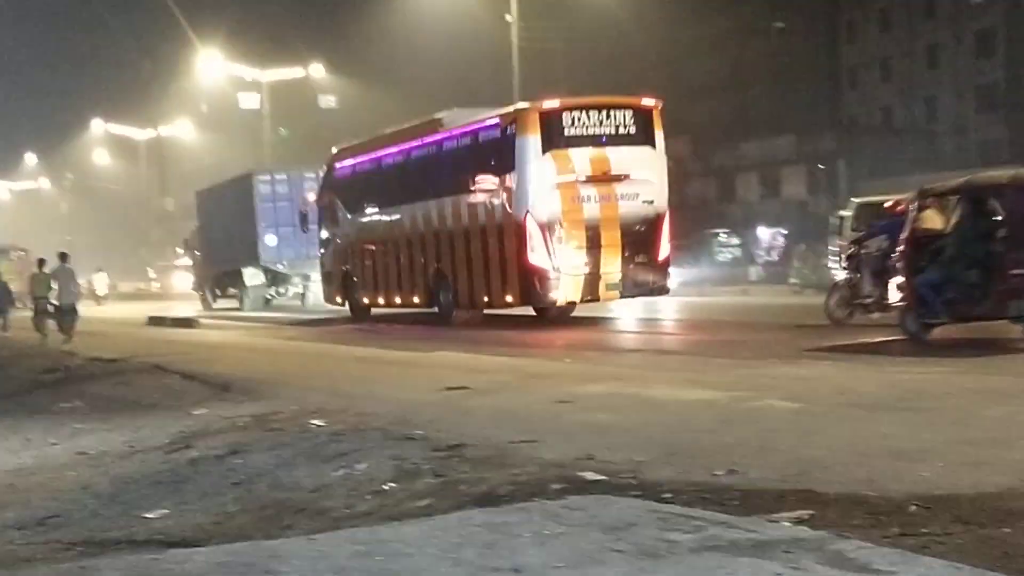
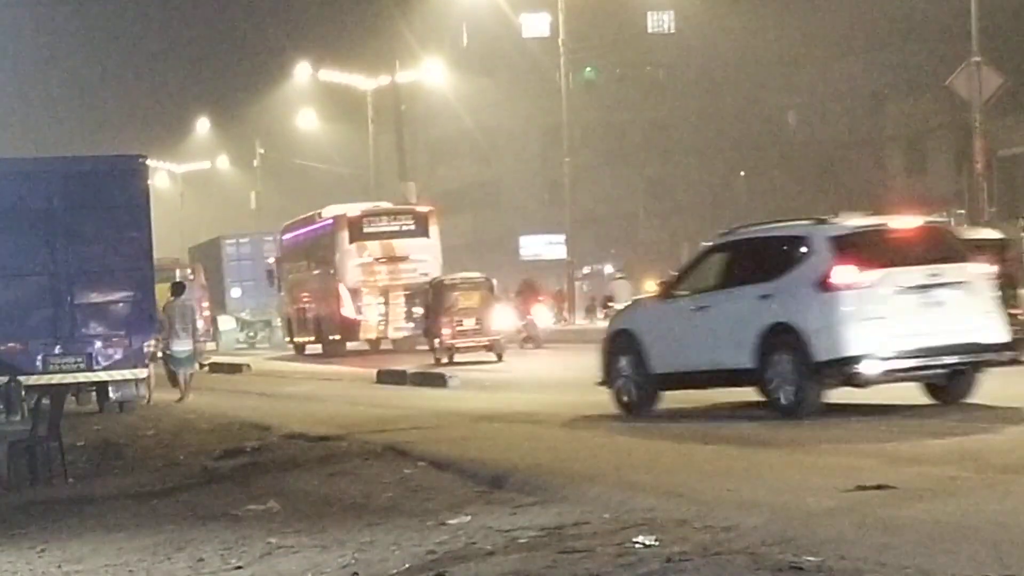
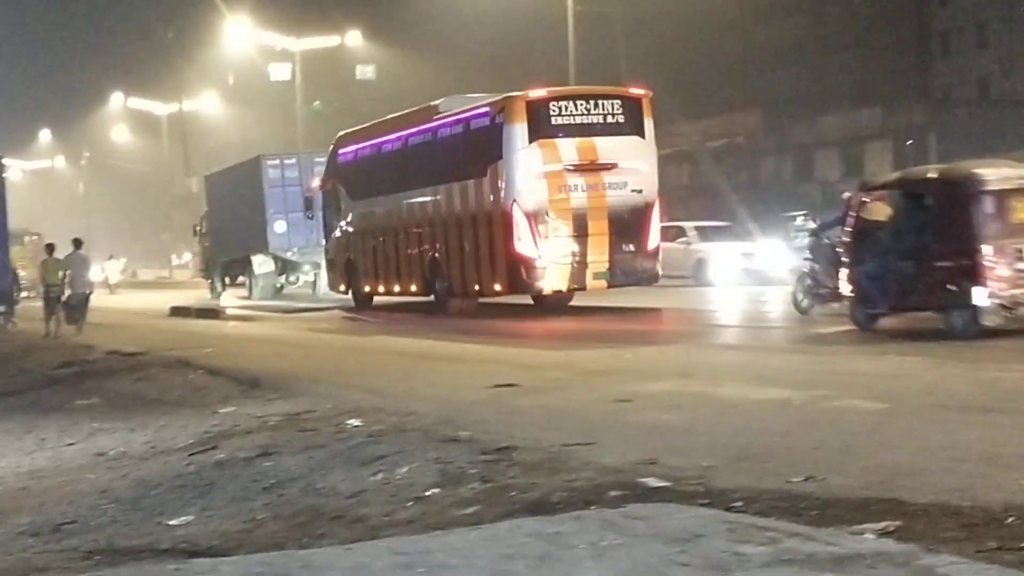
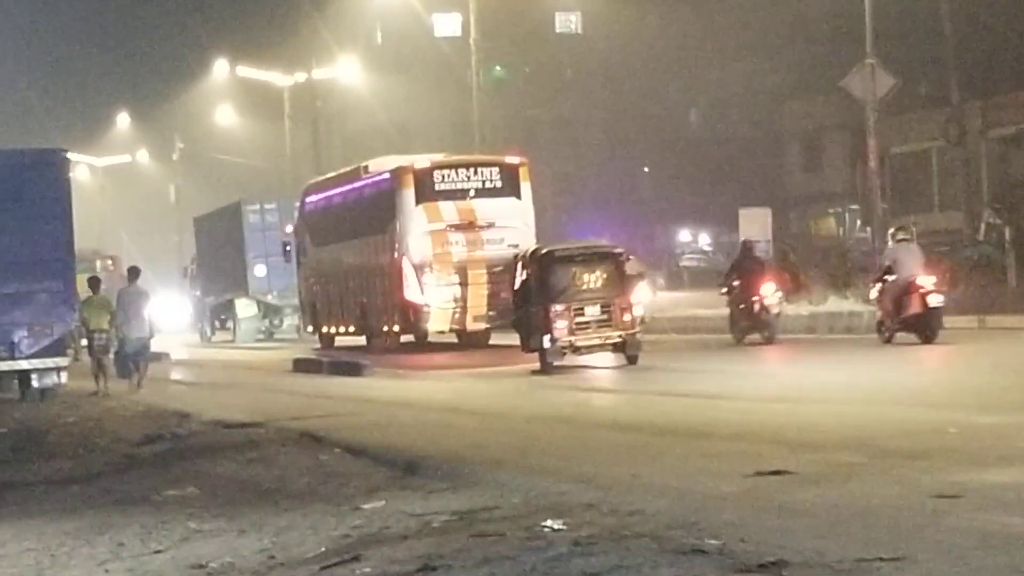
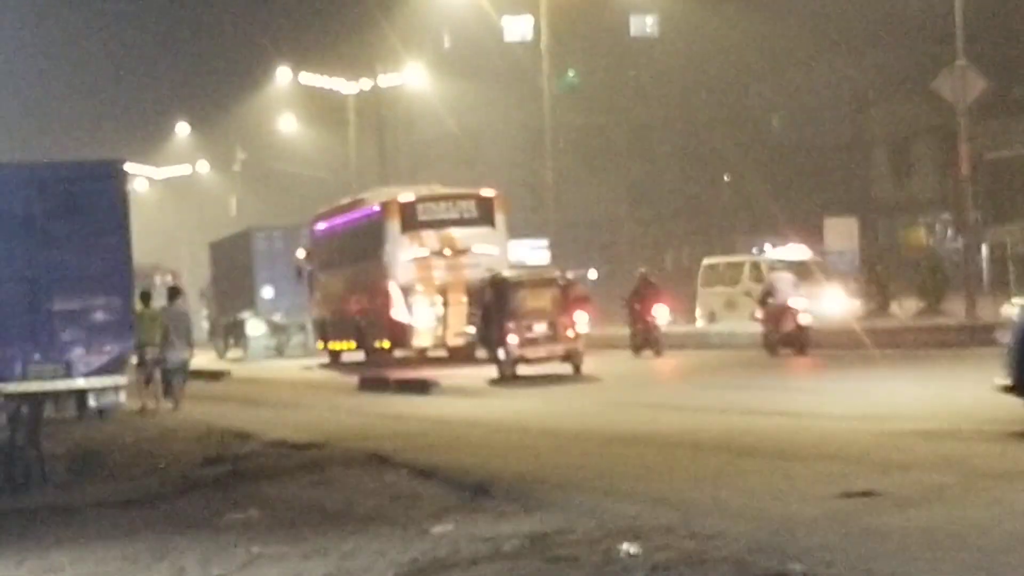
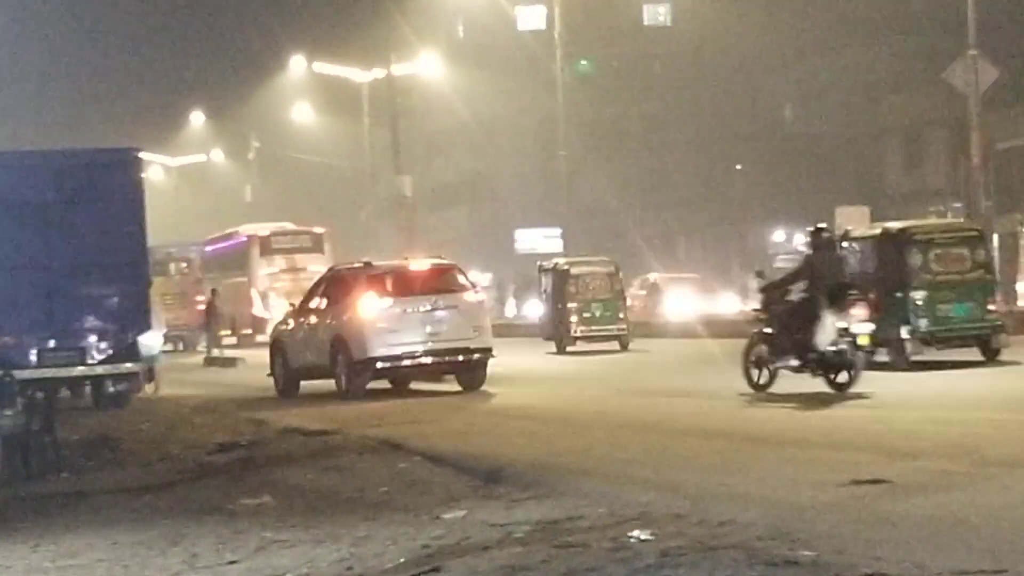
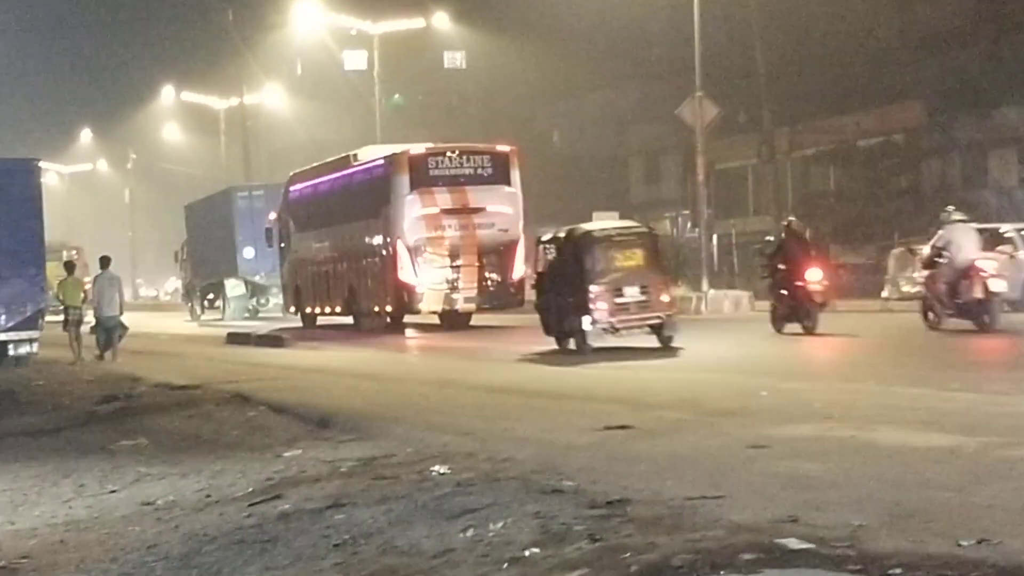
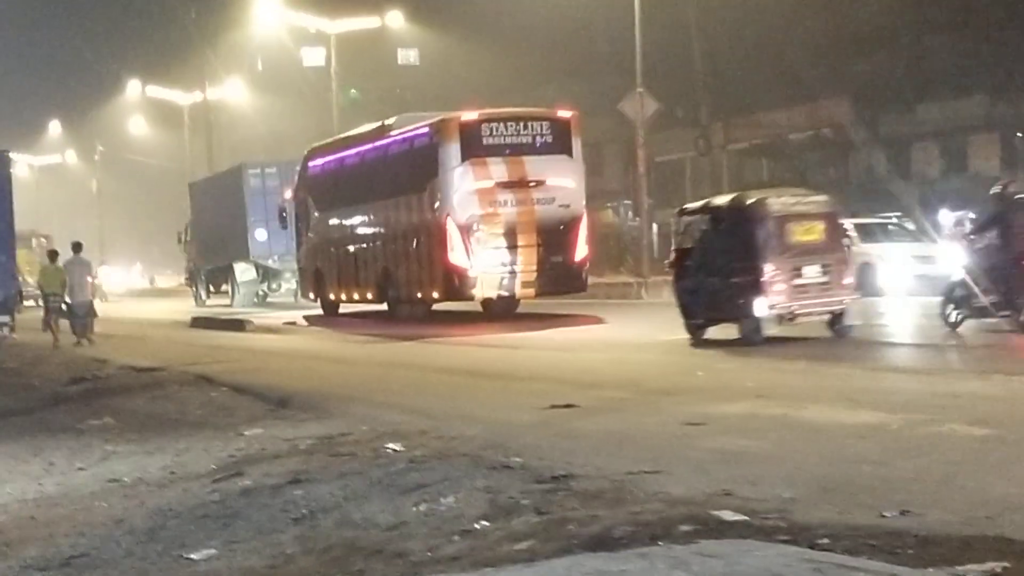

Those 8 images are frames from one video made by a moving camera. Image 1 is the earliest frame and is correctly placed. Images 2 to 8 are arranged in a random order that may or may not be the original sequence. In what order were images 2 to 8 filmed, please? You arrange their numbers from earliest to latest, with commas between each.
3, 8, 7, 4, 5, 2, 6
